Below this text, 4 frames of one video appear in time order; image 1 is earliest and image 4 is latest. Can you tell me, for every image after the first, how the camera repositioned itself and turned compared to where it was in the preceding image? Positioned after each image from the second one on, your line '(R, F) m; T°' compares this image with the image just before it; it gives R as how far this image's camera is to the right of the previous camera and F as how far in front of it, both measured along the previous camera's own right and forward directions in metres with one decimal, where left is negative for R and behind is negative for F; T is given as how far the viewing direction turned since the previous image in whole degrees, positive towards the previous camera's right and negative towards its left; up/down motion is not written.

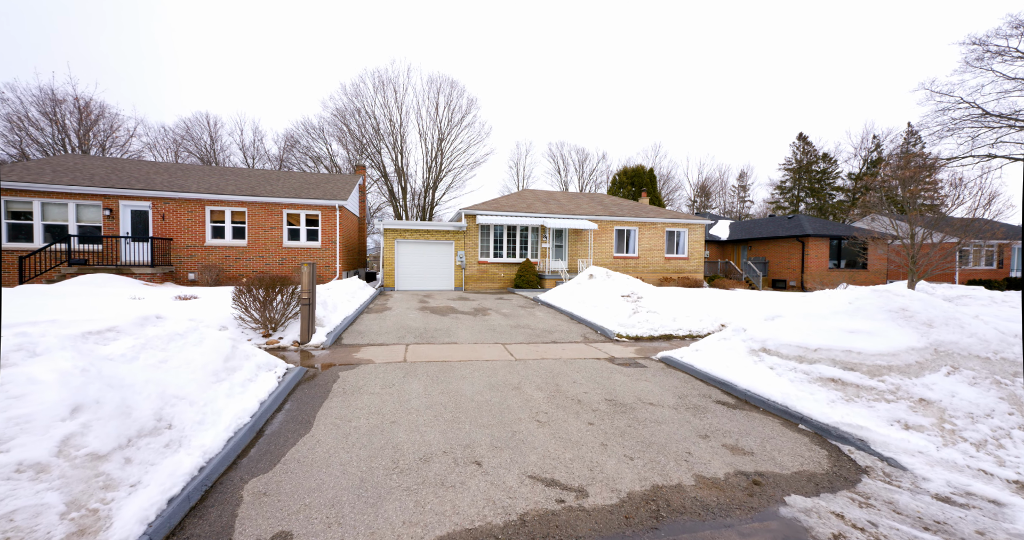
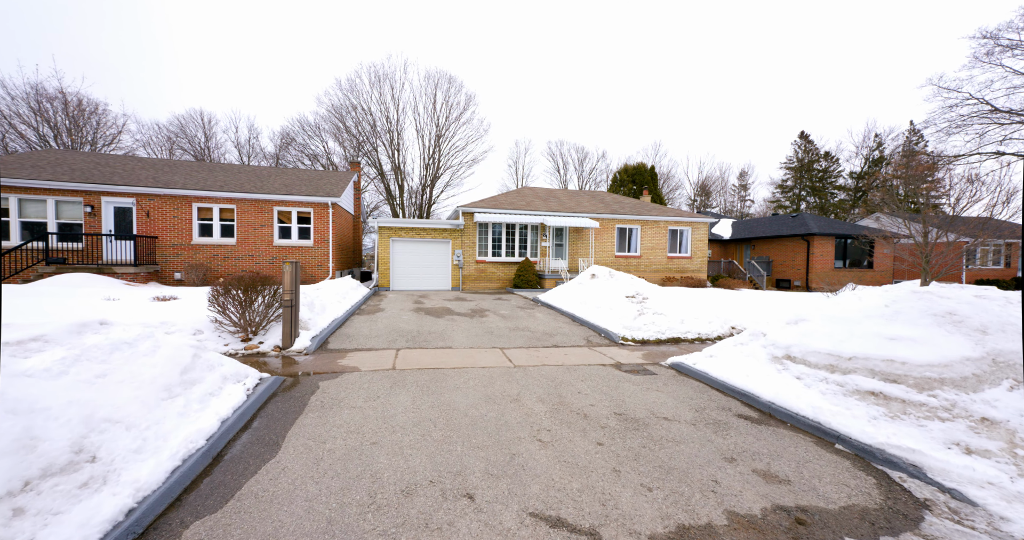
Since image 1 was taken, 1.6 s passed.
(0.0, +0.5) m; 0°
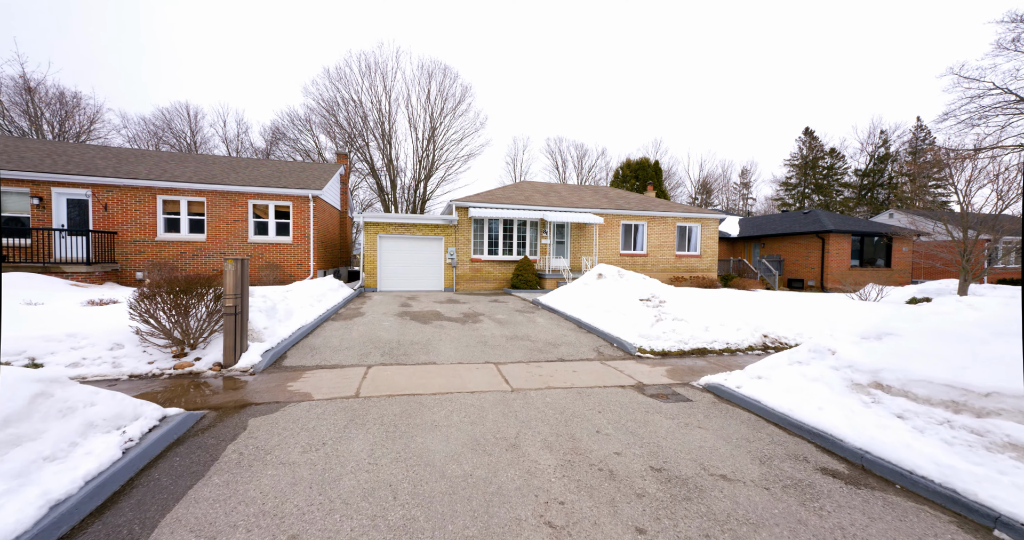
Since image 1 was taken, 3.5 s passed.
(0.0, +1.2) m; 0°
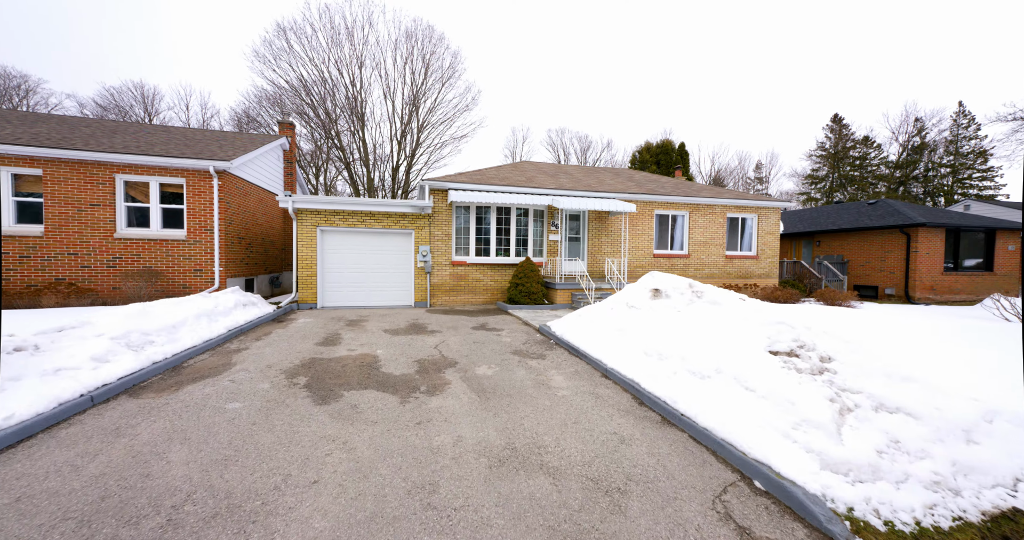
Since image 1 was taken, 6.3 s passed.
(+0.1, +4.5) m; 0°
